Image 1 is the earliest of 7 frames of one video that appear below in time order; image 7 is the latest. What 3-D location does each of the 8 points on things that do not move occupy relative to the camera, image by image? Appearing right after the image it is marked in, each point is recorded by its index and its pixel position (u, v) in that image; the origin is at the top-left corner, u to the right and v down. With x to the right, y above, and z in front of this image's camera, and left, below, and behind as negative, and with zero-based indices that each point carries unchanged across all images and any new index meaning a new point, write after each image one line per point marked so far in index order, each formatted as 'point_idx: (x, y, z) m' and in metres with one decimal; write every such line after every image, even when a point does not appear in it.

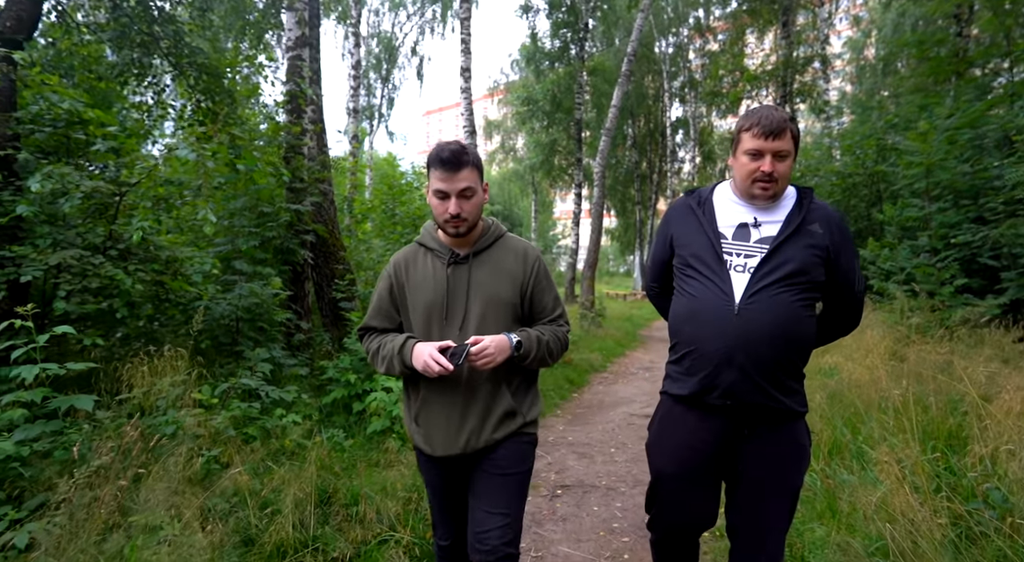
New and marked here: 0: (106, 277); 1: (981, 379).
0: (-2.8, 0.0, +3.9) m
1: (+3.1, -0.6, +3.7) m
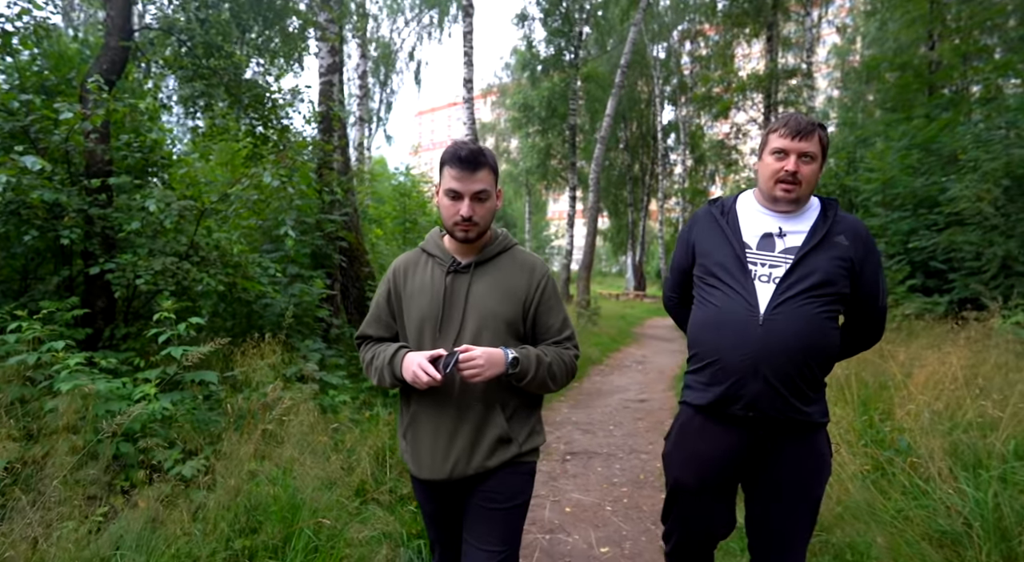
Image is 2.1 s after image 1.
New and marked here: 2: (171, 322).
0: (-2.6, 0.0, +4.8) m
1: (+3.2, -0.7, +4.6) m
2: (-2.3, -0.3, +4.2) m
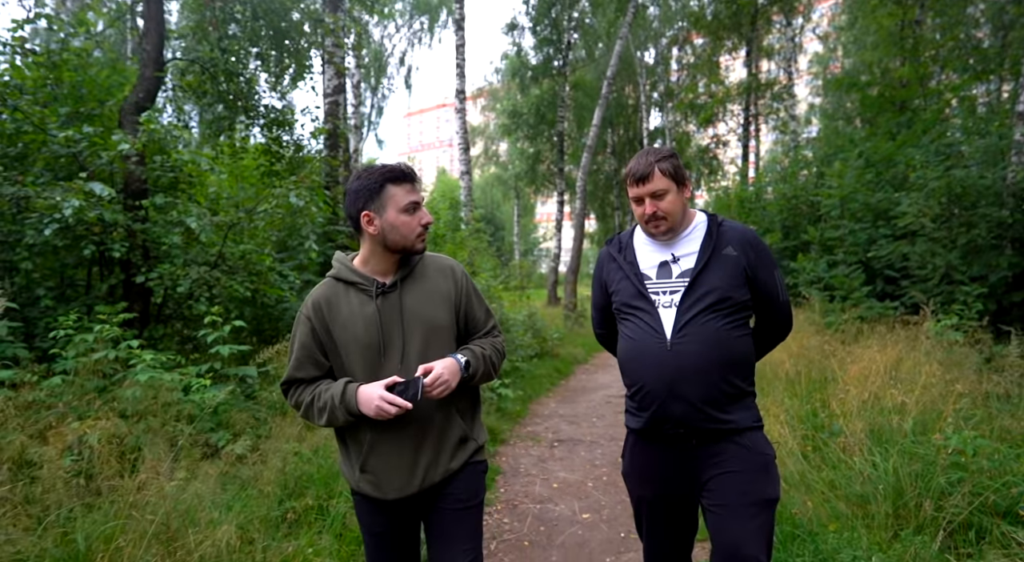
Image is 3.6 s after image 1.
0: (-2.7, -0.1, +5.4) m
1: (+3.2, -0.7, +5.3) m
2: (-2.4, -0.4, +4.8) m
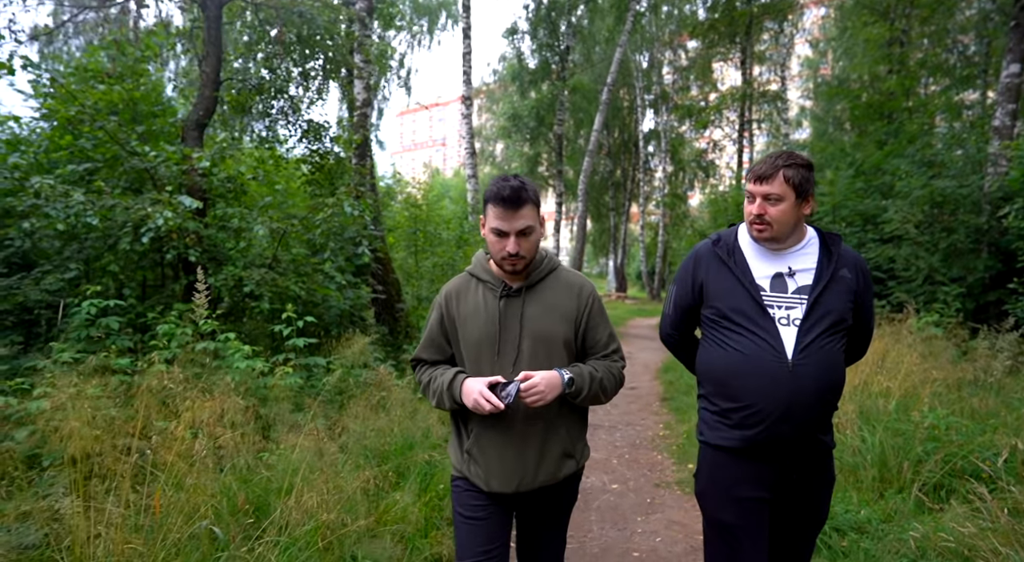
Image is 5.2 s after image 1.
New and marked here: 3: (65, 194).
0: (-2.4, -0.1, +5.9) m
1: (+3.5, -0.7, +6.0) m
2: (-2.1, -0.4, +5.3) m
3: (-3.8, +0.7, +4.8) m
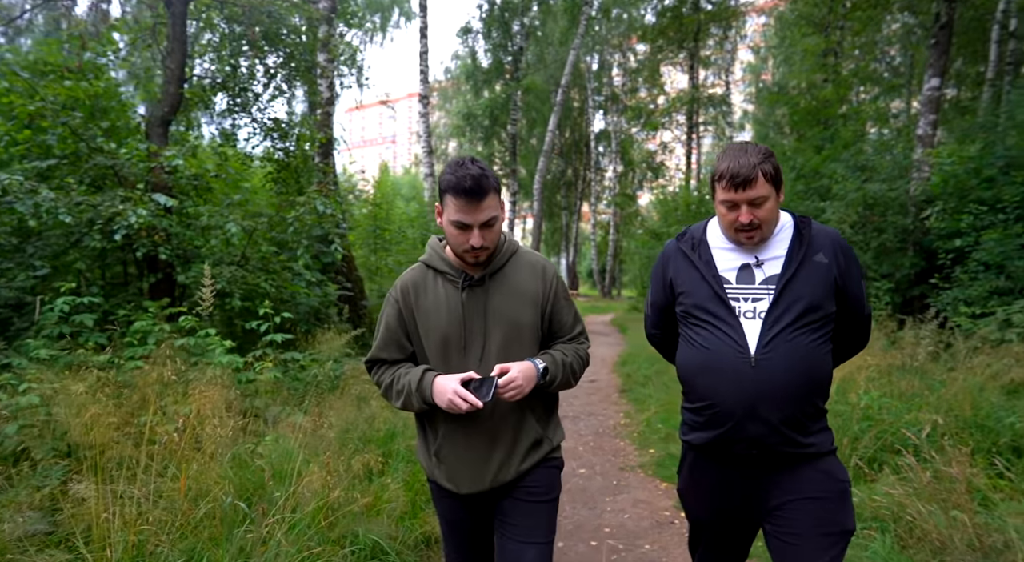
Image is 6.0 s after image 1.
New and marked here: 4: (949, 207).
0: (-2.7, 0.0, +5.9) m
1: (+3.1, -0.7, +6.5) m
2: (-2.3, -0.4, +5.4) m
3: (-4.0, +0.7, +4.7) m
4: (+6.0, +1.0, +7.7) m
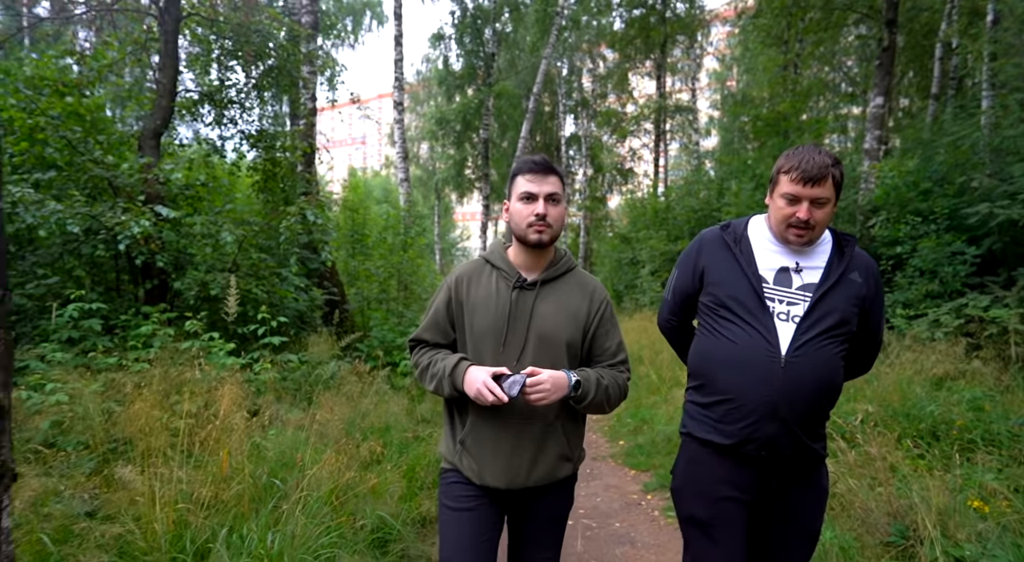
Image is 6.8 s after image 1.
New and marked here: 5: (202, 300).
0: (-2.9, -0.1, +6.2) m
1: (+2.9, -0.8, +7.1) m
2: (-2.5, -0.4, +5.7) m
3: (-4.1, +0.7, +4.9) m
4: (+5.6, +1.0, +8.4) m
5: (-3.3, -0.2, +6.0) m
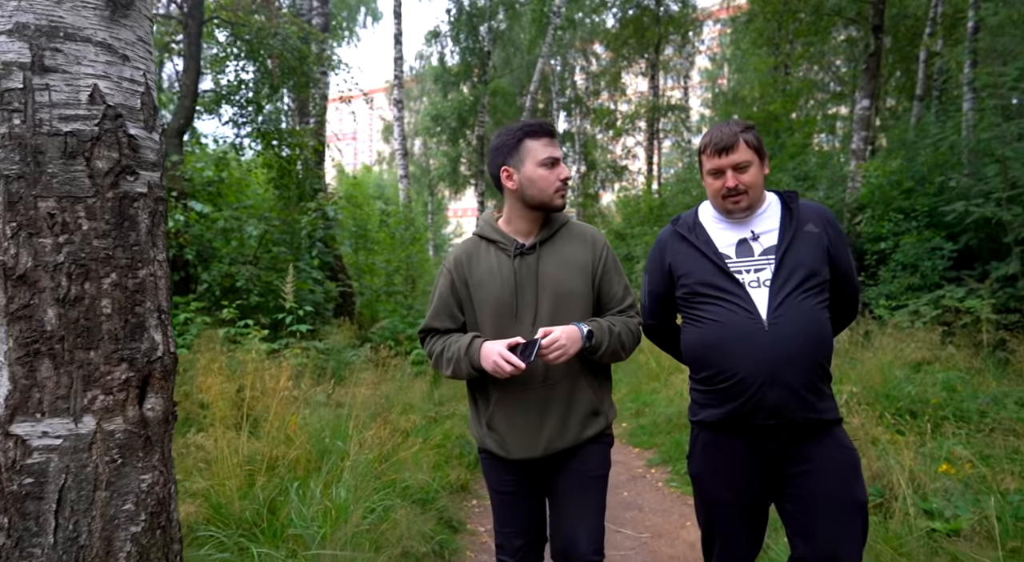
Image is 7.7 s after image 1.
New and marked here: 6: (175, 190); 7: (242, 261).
0: (-2.8, 0.0, +6.5) m
1: (+3.0, -0.7, +7.5) m
2: (-2.4, -0.3, +6.0) m
3: (-4.0, +0.8, +5.2) m
4: (+5.7, +1.0, +8.9) m
5: (-3.2, -0.1, +6.3) m
6: (-3.7, +1.0, +6.3) m
7: (-3.1, +0.2, +6.6) m
